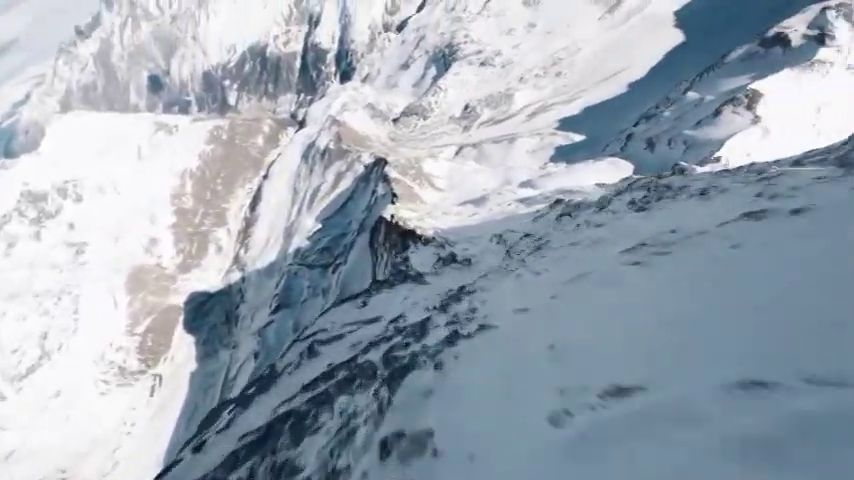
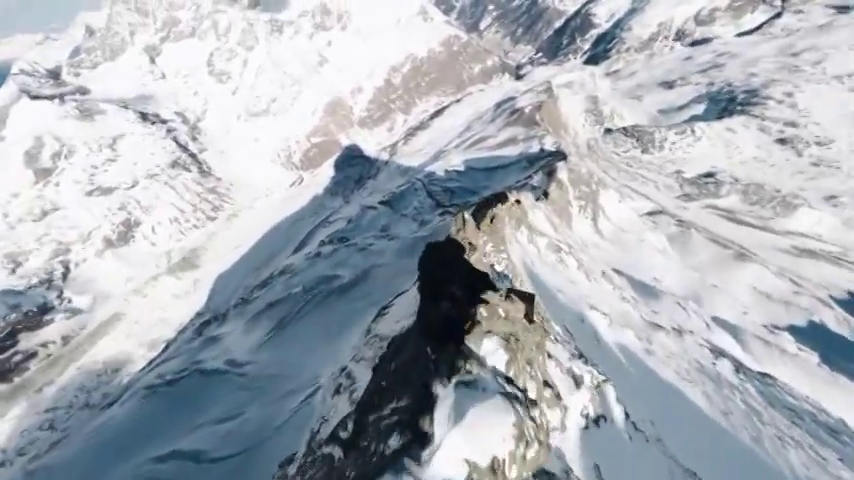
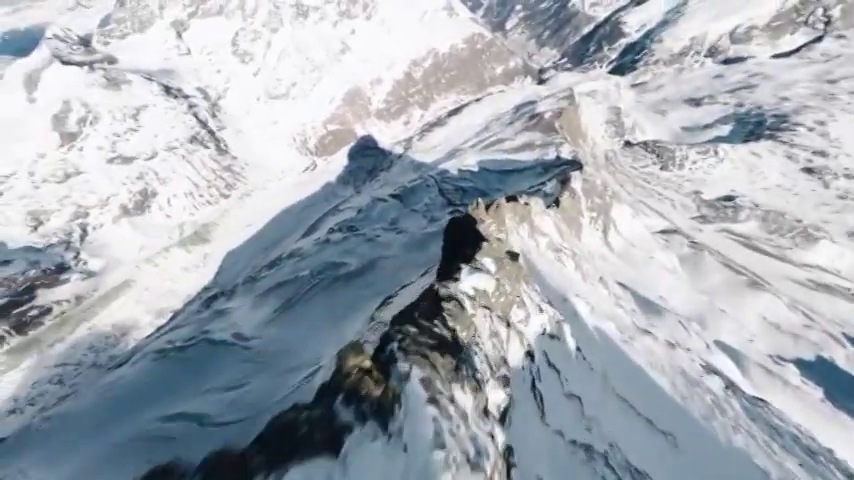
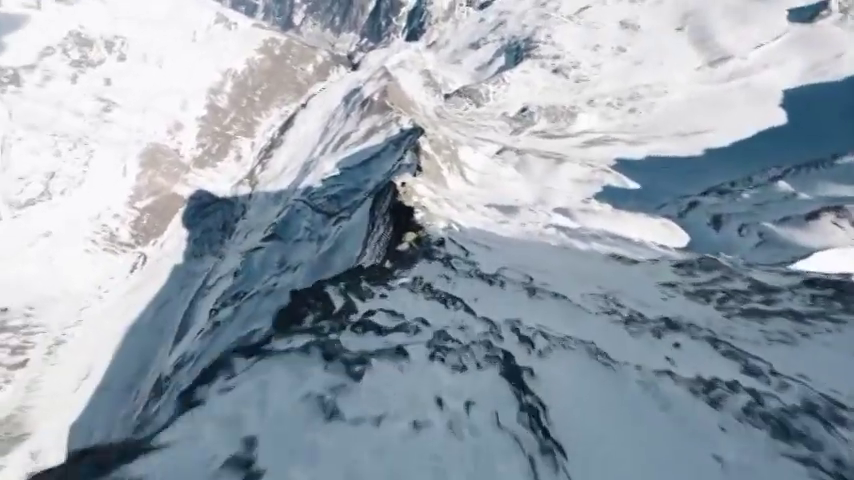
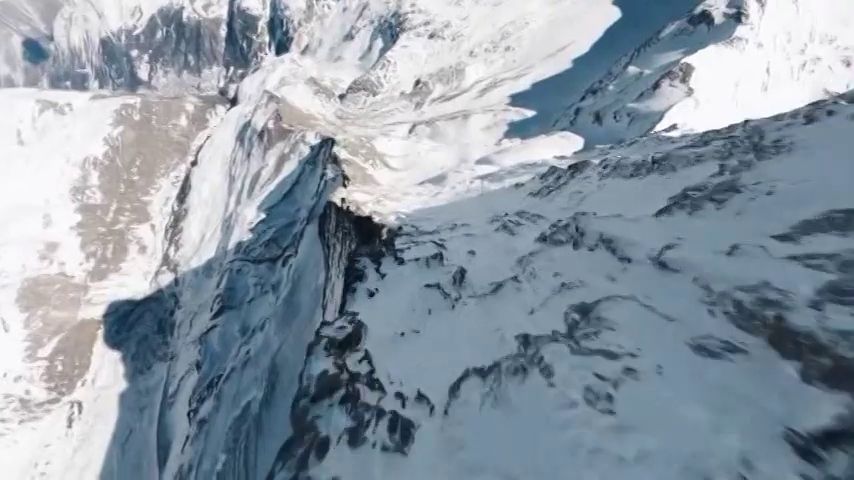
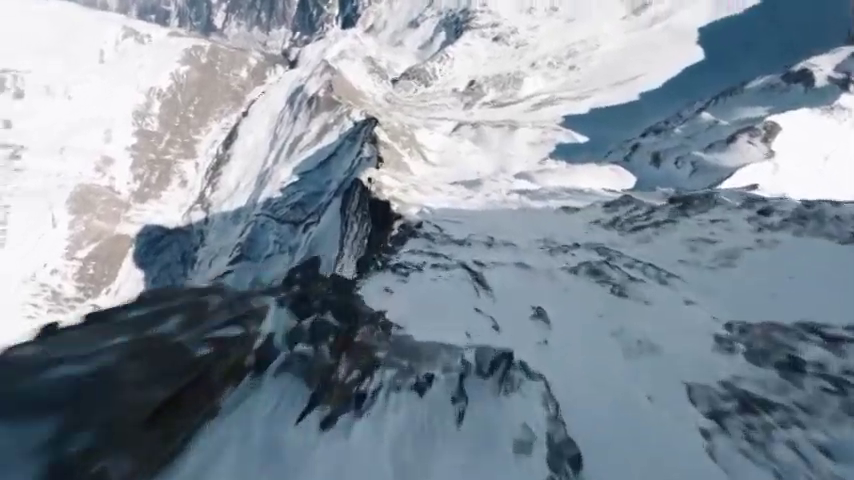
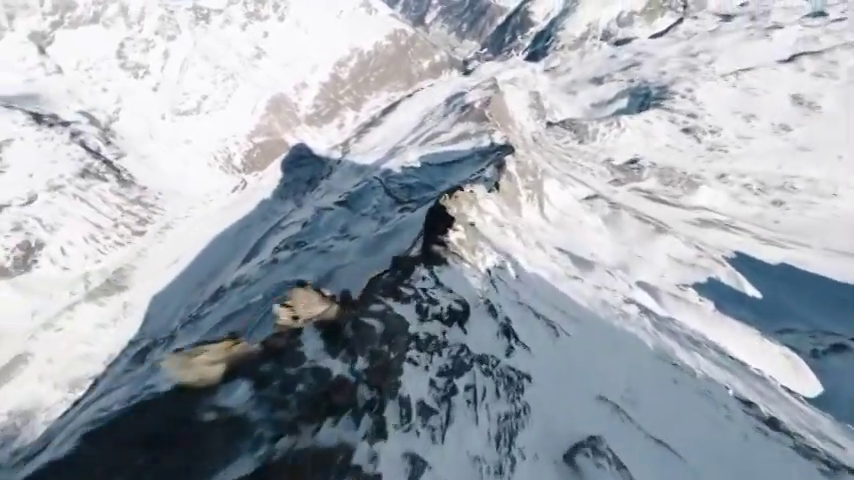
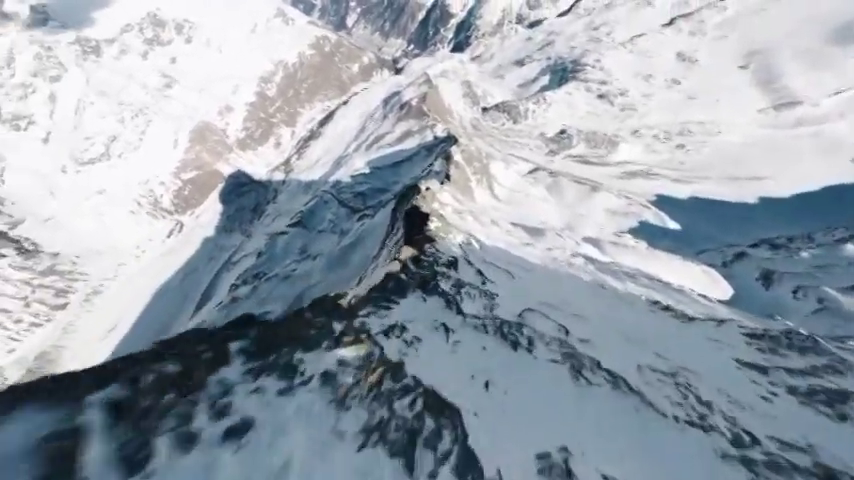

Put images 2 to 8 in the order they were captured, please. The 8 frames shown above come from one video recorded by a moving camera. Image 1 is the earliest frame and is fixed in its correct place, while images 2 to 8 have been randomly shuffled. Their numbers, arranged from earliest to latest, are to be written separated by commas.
5, 6, 4, 8, 7, 3, 2
